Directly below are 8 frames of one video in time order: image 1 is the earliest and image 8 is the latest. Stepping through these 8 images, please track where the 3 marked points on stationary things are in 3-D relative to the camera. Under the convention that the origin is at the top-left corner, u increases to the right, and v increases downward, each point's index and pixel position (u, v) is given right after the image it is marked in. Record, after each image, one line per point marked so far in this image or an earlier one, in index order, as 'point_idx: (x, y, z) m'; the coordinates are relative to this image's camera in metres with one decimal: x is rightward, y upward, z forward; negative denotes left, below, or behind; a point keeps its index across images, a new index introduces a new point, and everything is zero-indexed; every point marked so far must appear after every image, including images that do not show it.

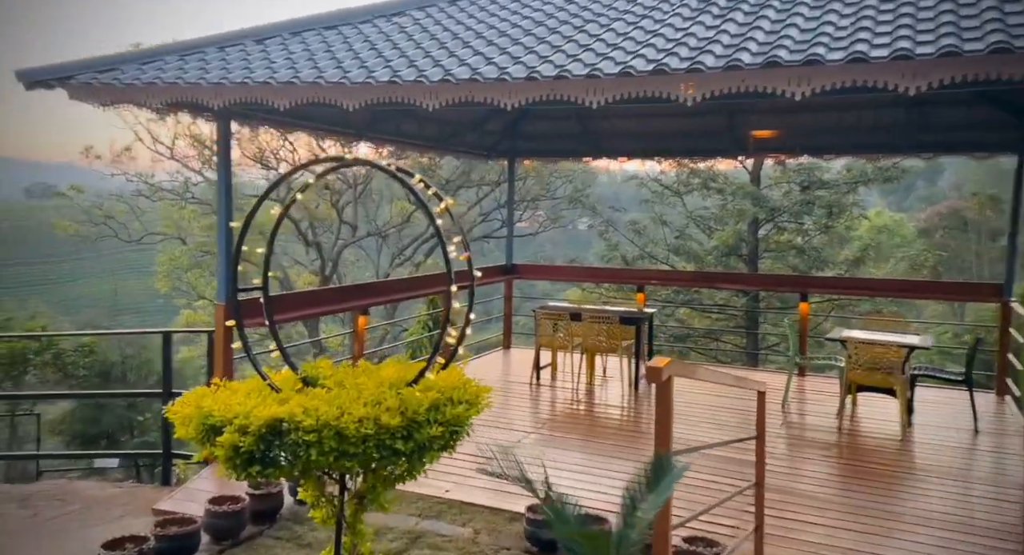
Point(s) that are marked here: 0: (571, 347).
0: (+0.4, -0.5, +6.5) m
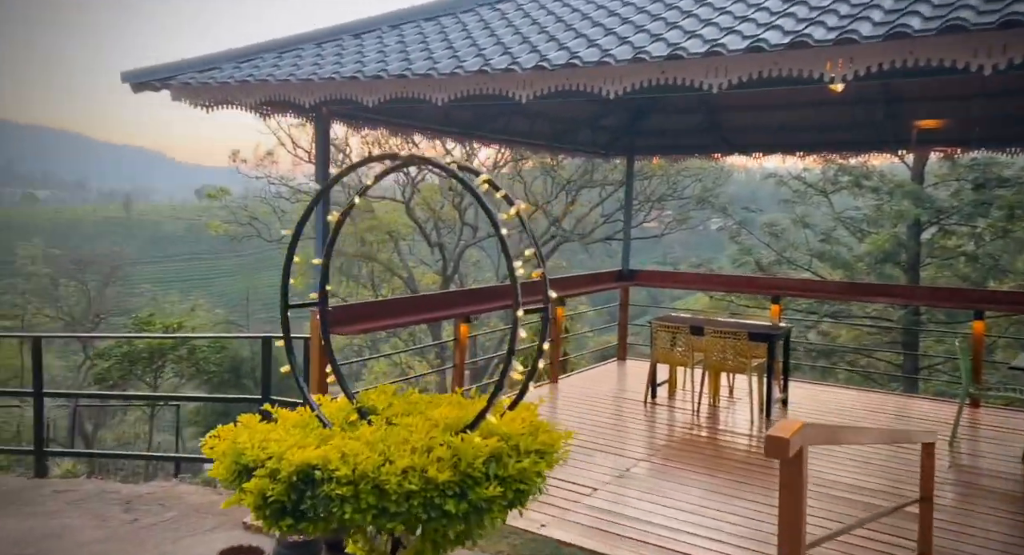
0: (+1.2, -0.6, +5.9) m
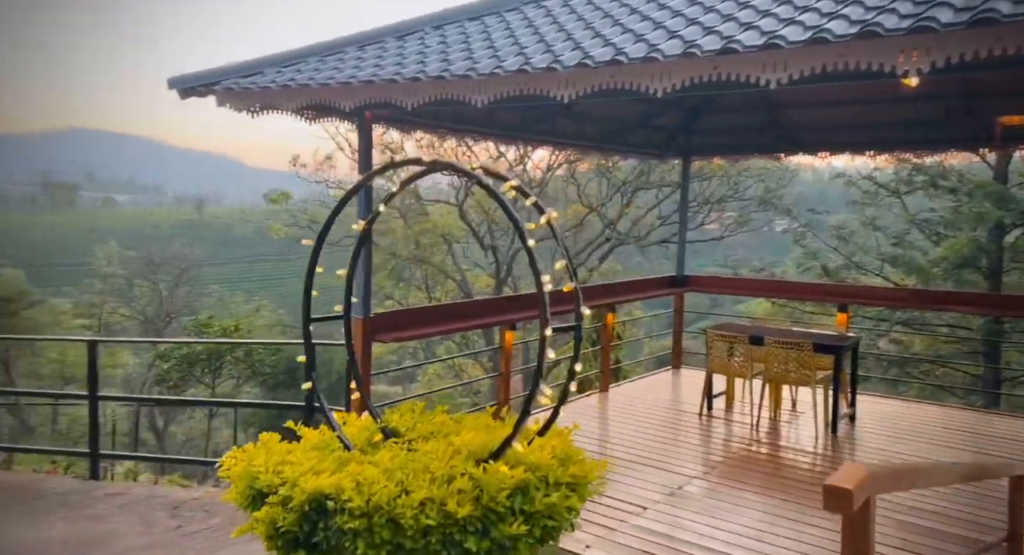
0: (+1.6, -0.6, +5.7) m
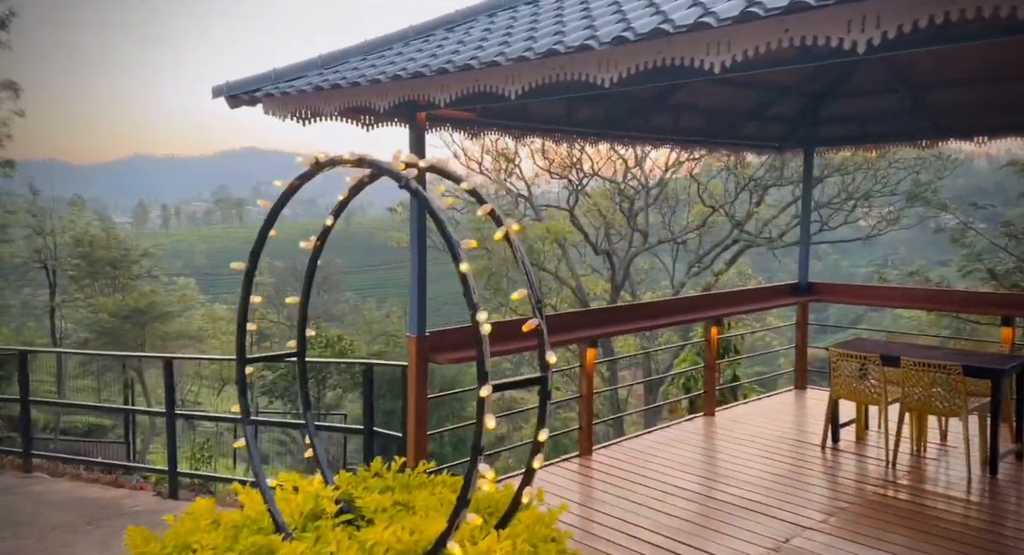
0: (+2.1, -0.7, +4.8) m
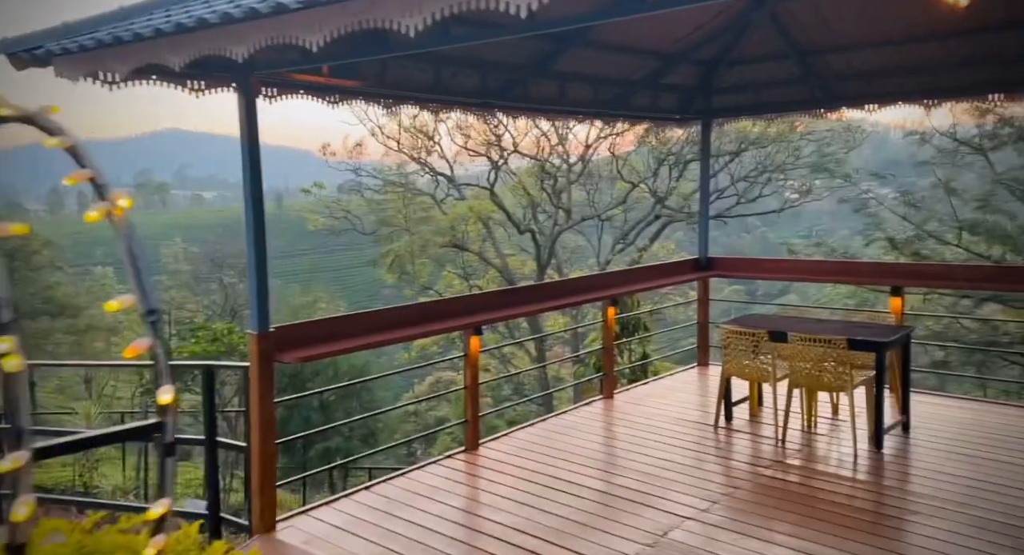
0: (+1.4, -0.5, +4.7) m
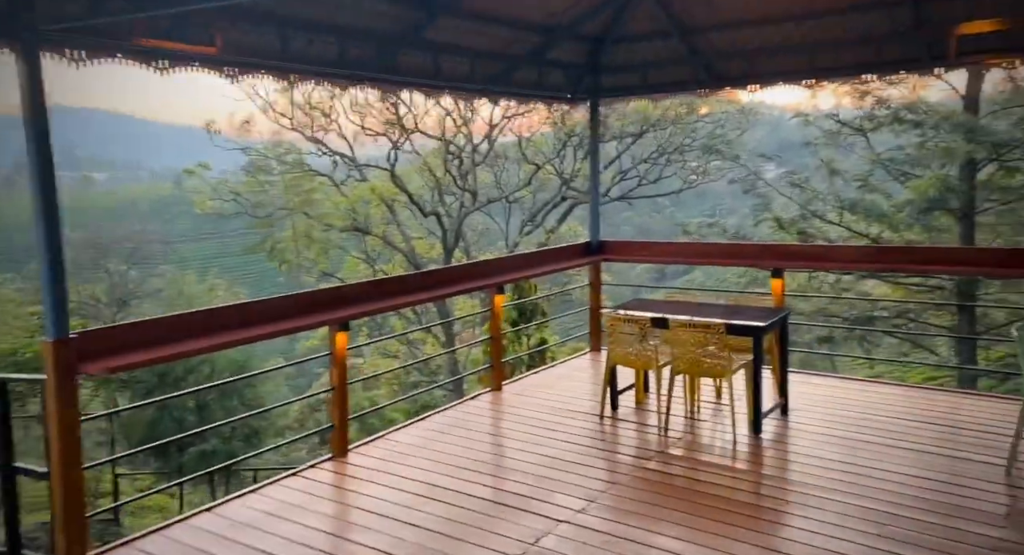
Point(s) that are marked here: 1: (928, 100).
0: (+0.8, -0.4, +4.6) m
1: (+4.2, +1.8, +8.7) m
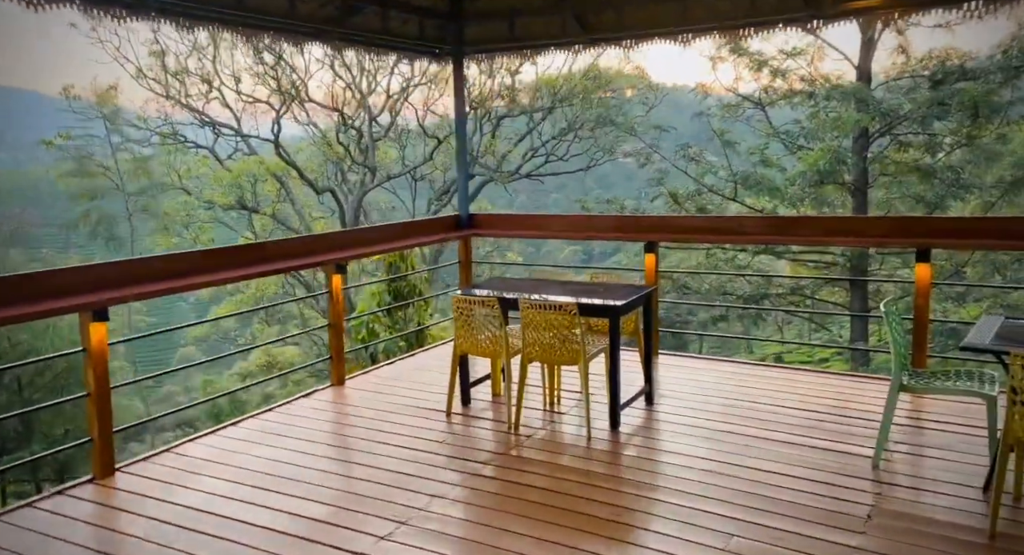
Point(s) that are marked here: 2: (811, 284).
0: (0.0, -0.3, +4.0) m
1: (+3.0, +2.0, +8.4) m
2: (+3.0, -0.1, +8.8) m
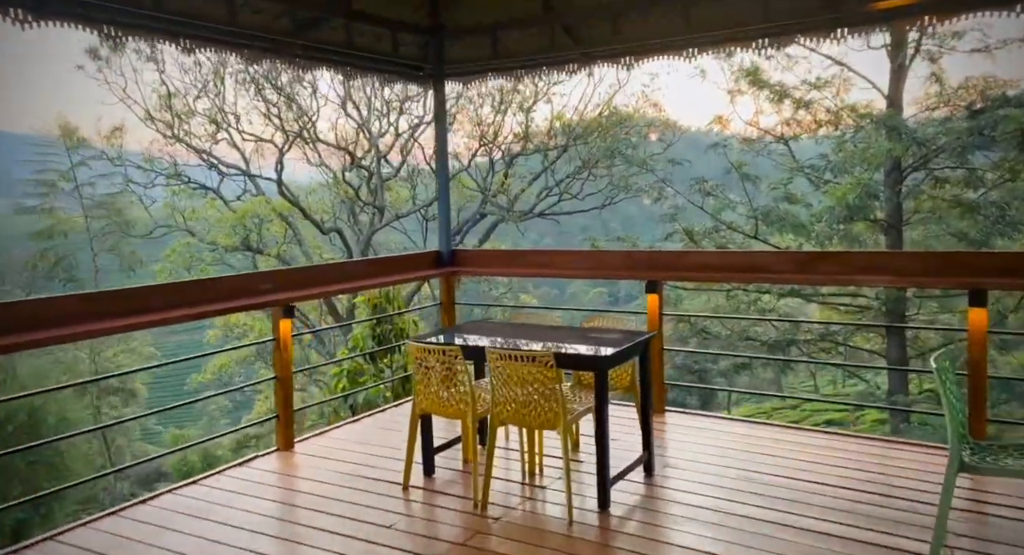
0: (-0.1, -0.5, +3.4) m
1: (+3.0, +1.6, +7.8) m
2: (+3.1, -0.5, +8.1) m
